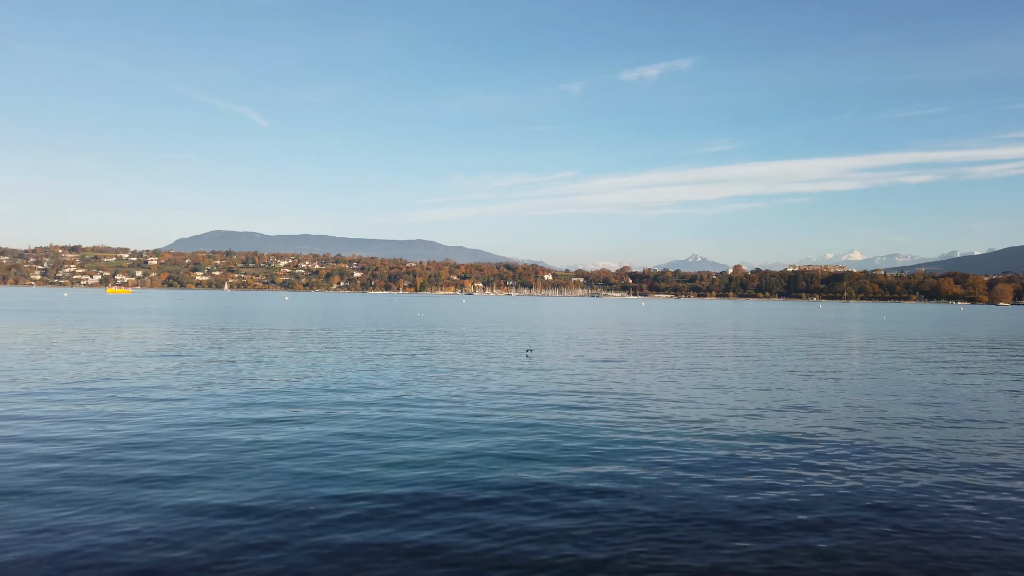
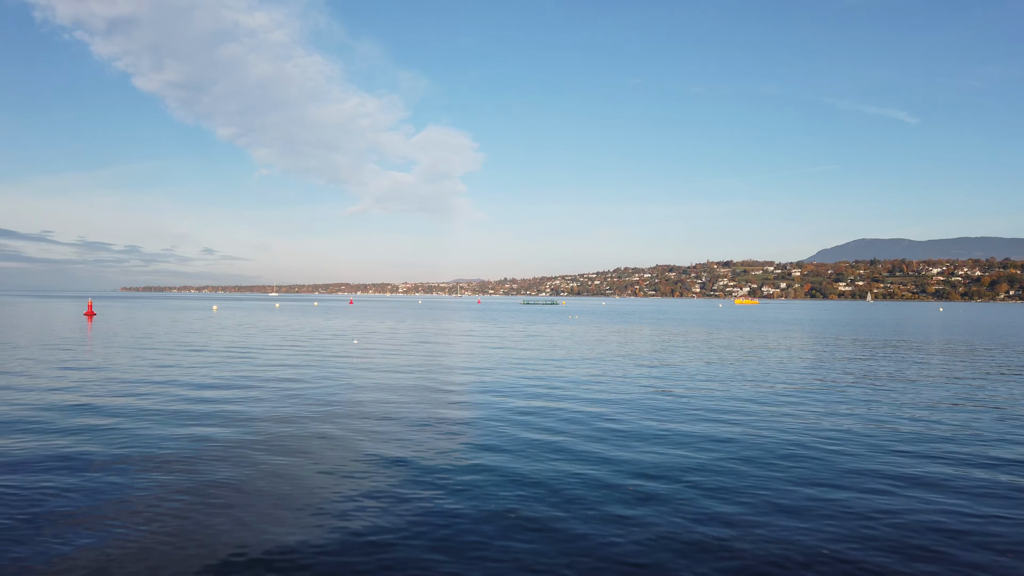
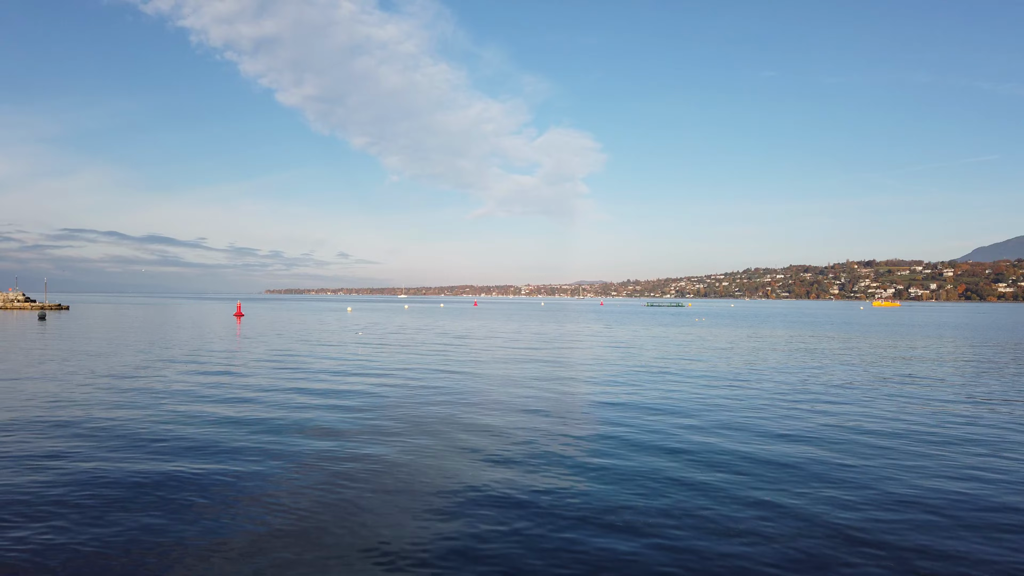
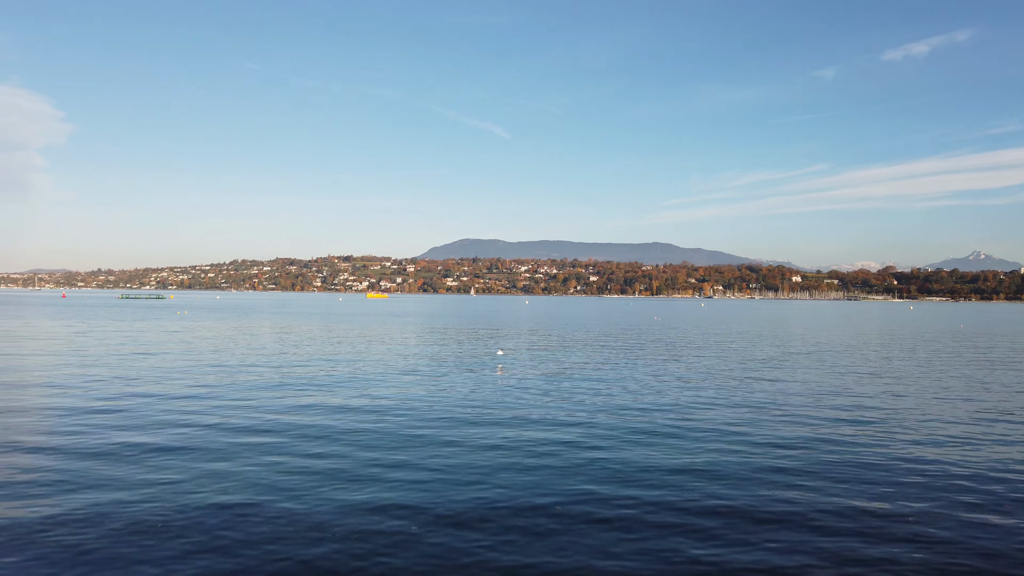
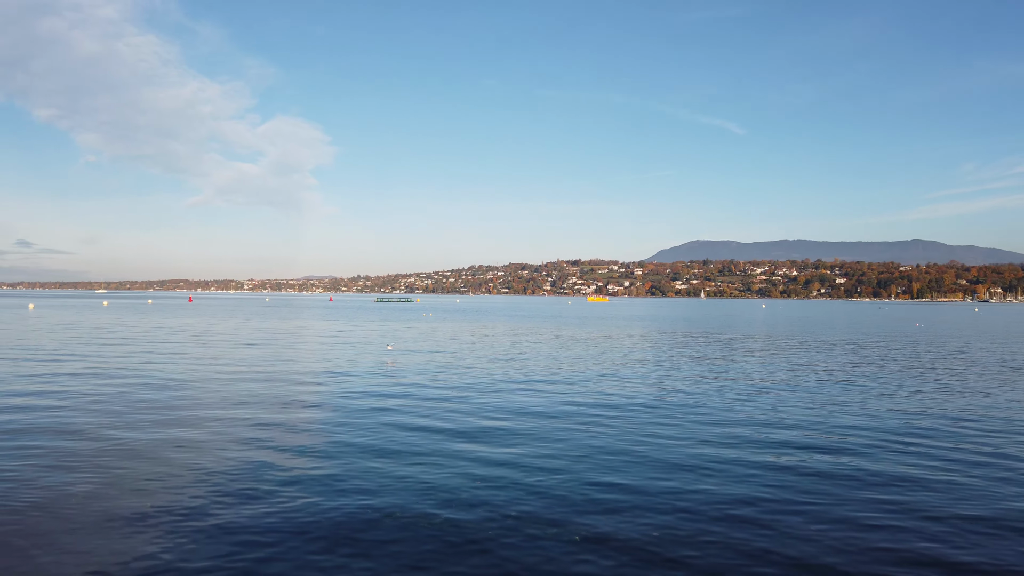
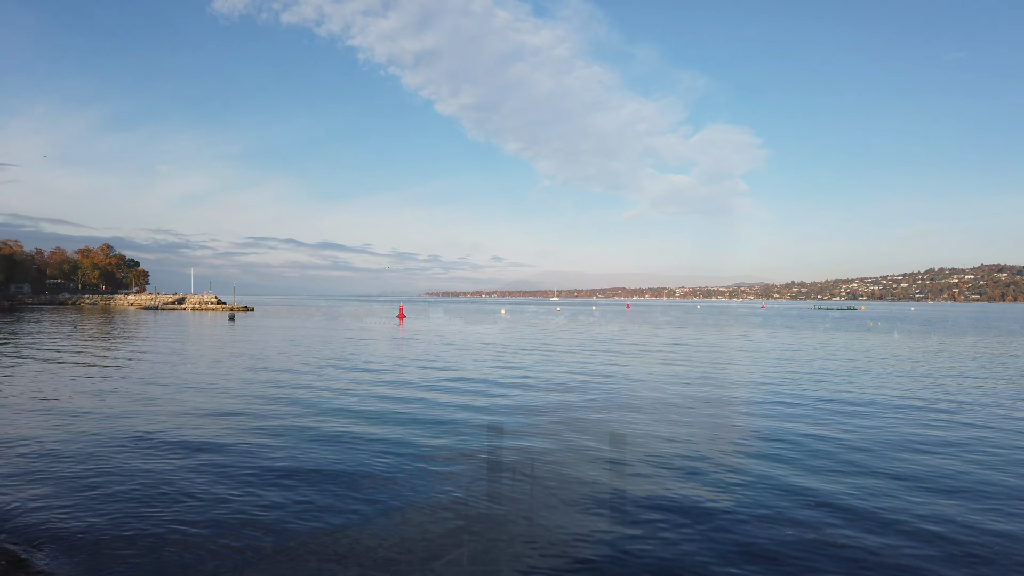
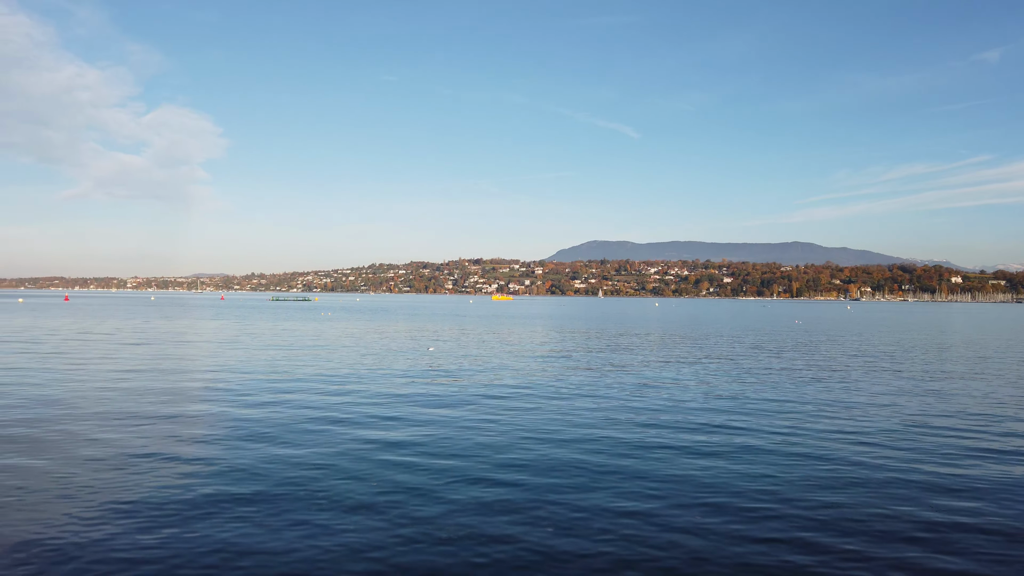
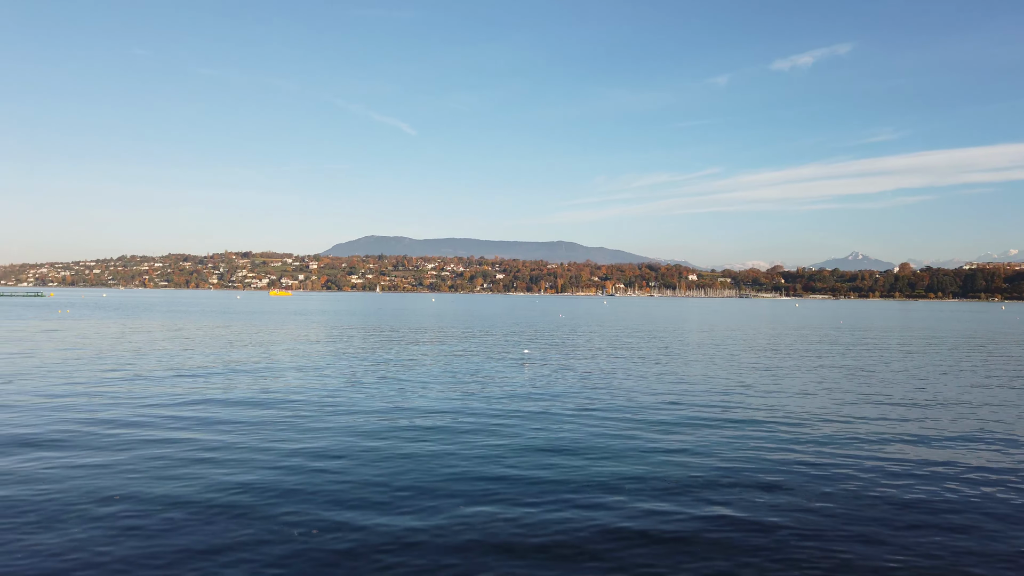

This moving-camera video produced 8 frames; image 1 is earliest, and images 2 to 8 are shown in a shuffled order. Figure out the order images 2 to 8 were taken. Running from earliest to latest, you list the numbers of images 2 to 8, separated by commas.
8, 4, 7, 5, 2, 3, 6
